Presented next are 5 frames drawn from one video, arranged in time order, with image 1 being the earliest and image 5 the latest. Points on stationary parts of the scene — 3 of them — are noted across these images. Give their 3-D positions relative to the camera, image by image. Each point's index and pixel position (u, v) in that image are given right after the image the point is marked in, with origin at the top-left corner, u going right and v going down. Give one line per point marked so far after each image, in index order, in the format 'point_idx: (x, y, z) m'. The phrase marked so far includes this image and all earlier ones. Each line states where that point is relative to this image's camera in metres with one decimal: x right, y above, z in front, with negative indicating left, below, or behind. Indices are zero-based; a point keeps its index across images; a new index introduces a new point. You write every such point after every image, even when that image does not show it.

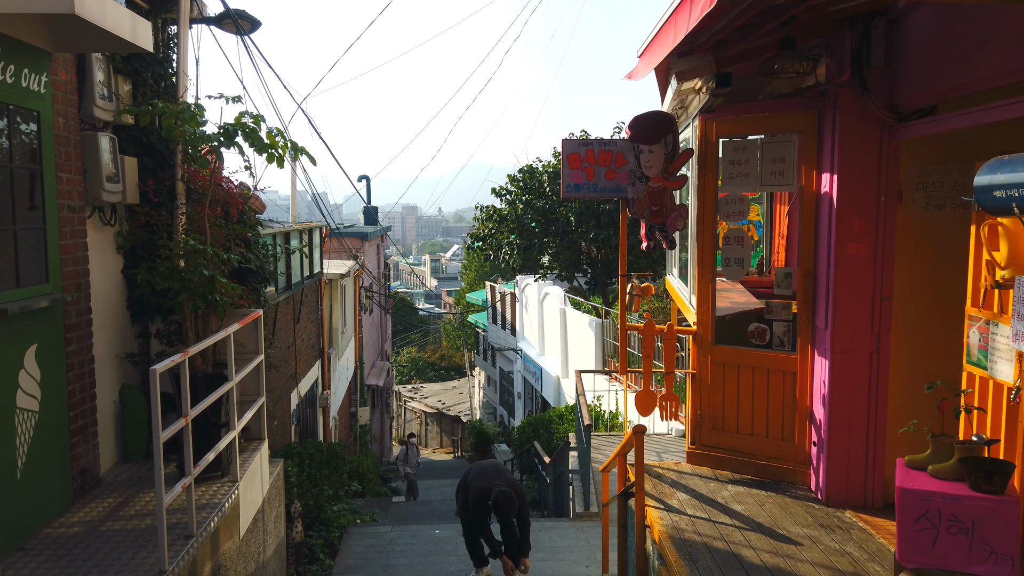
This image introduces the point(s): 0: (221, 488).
0: (-1.8, -1.2, +4.6) m
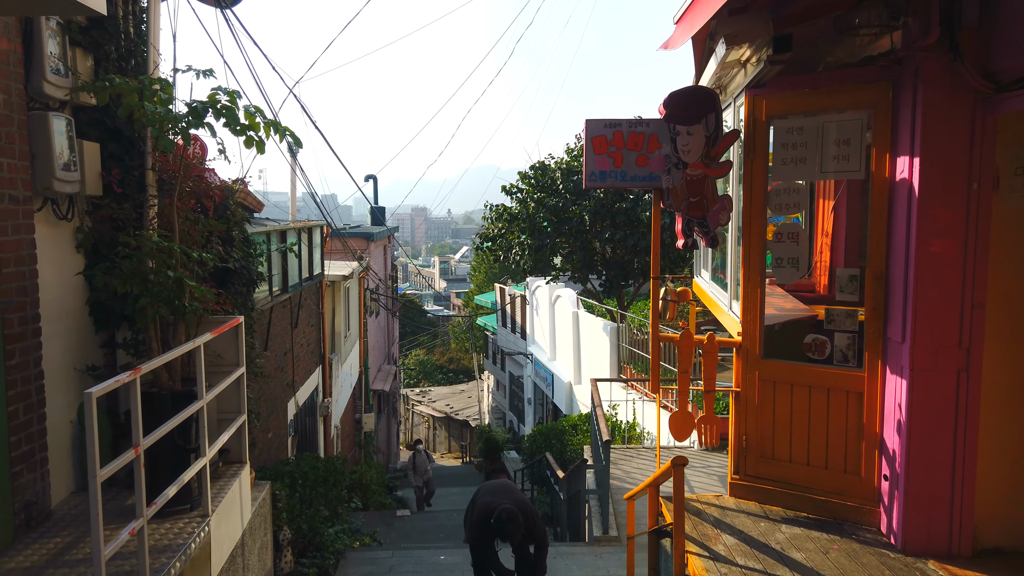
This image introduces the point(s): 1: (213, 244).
0: (-1.7, -1.2, +4.0) m
1: (-2.0, +0.3, +5.1) m
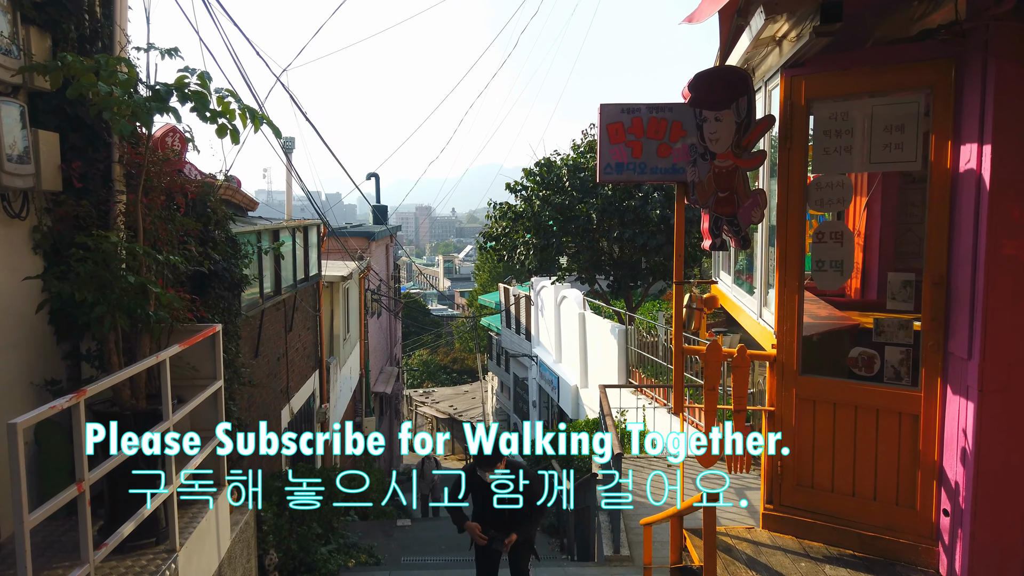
0: (-1.7, -1.3, +3.5) m
1: (-2.0, +0.3, +4.7) m
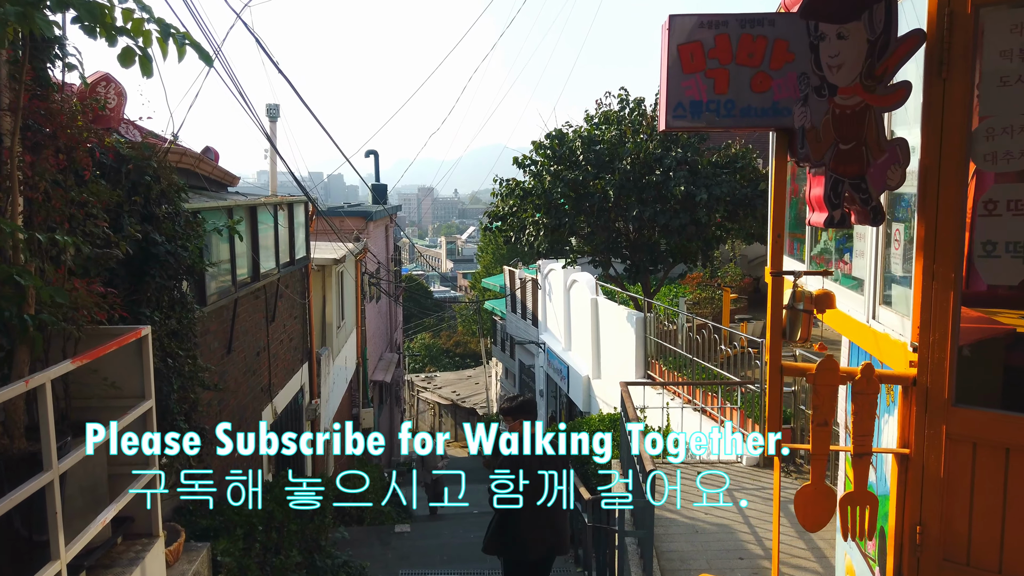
0: (-1.6, -1.3, +2.4) m
1: (-1.9, +0.3, +3.6) m
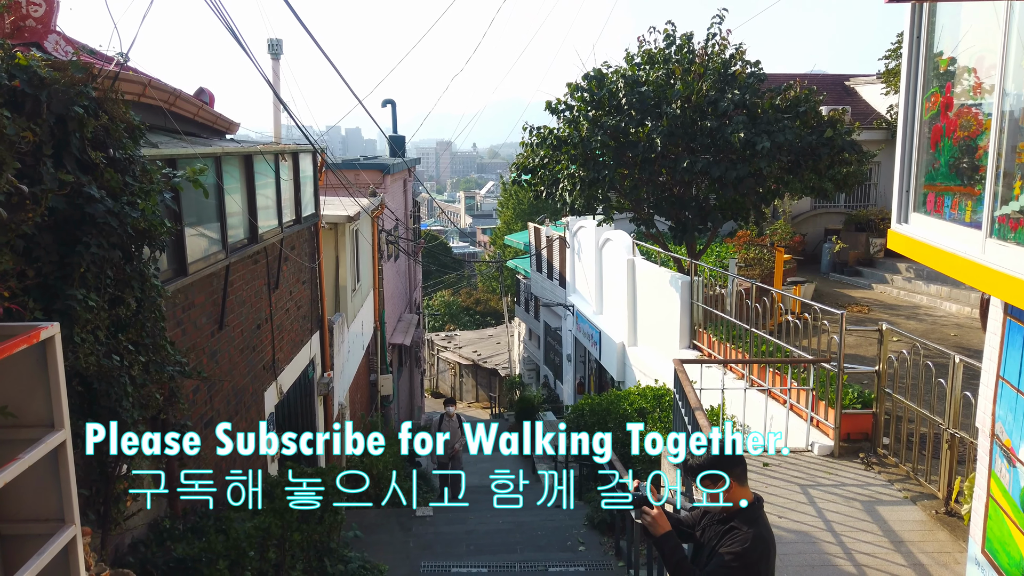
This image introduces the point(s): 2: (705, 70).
0: (-1.4, -1.2, +1.4) m
1: (-1.7, +0.4, +2.5) m
2: (+2.6, +3.0, +10.3) m
